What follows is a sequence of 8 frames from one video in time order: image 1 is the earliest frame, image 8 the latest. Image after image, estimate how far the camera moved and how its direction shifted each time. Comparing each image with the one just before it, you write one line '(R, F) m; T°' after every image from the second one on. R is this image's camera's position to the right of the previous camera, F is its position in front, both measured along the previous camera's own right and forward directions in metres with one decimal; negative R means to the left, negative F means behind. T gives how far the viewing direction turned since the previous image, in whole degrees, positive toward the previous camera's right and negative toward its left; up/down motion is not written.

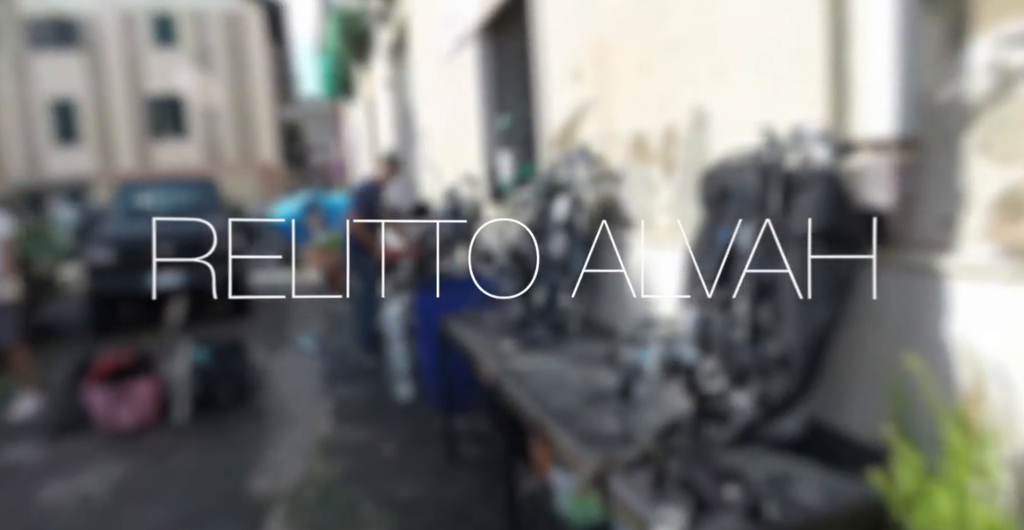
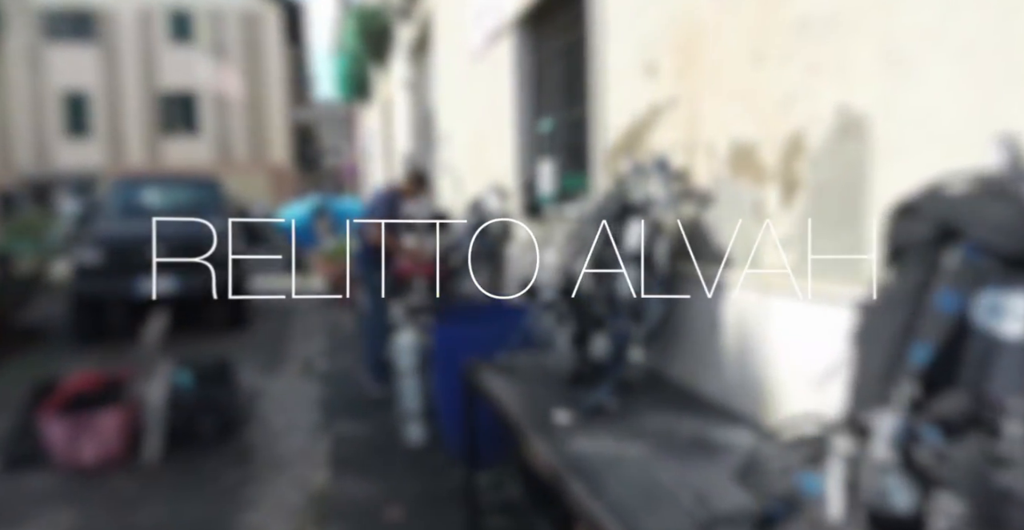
(-0.2, +0.8) m; -1°
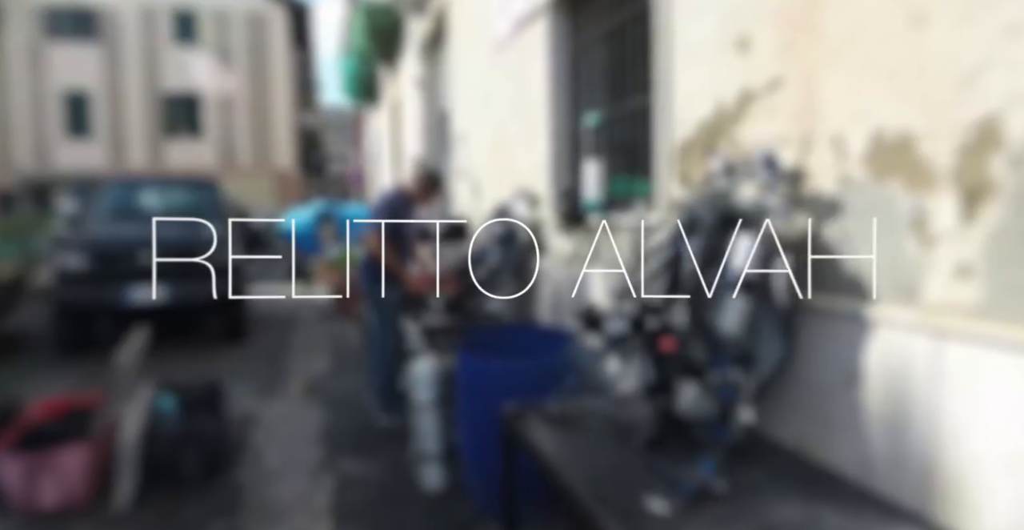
(-0.2, +0.7) m; 0°
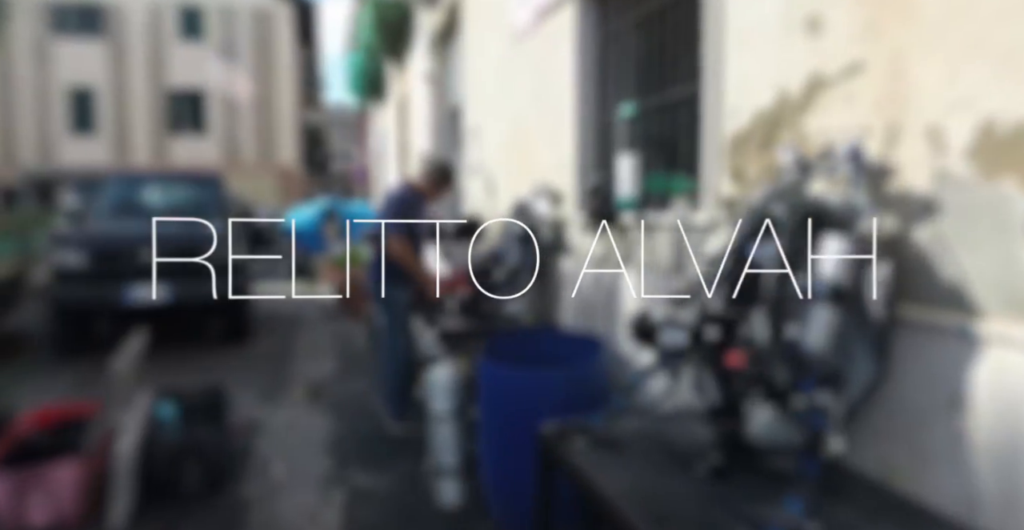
(-0.1, +0.3) m; 0°
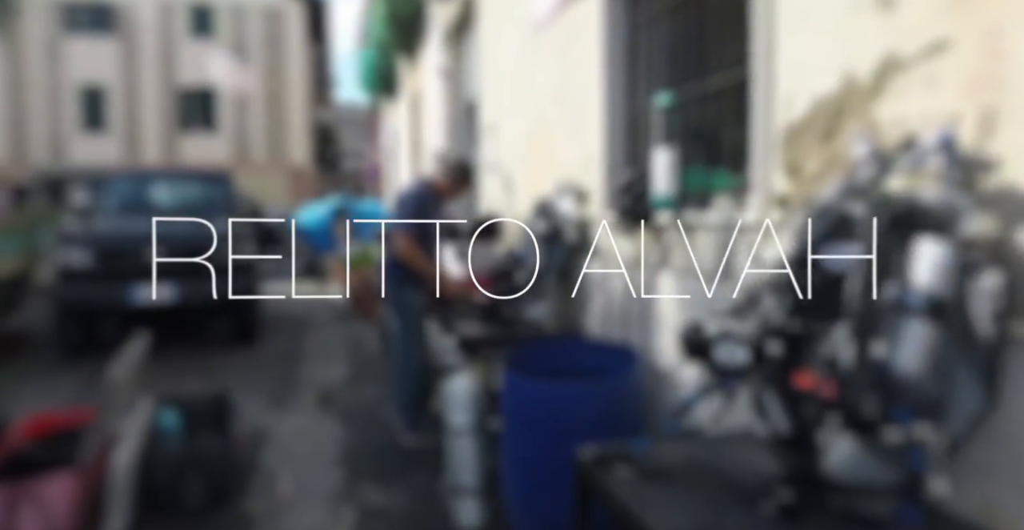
(-0.1, +0.3) m; -1°
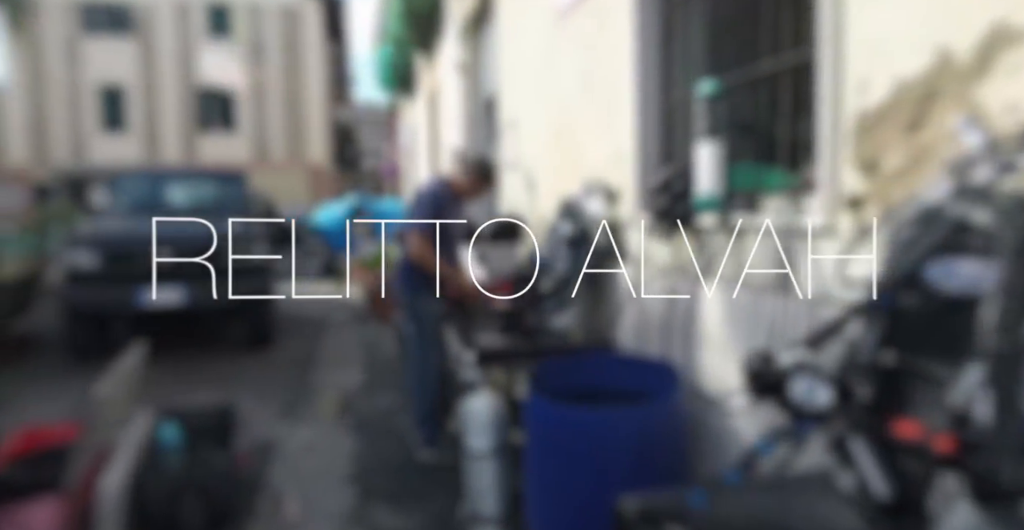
(0.0, +0.3) m; -1°
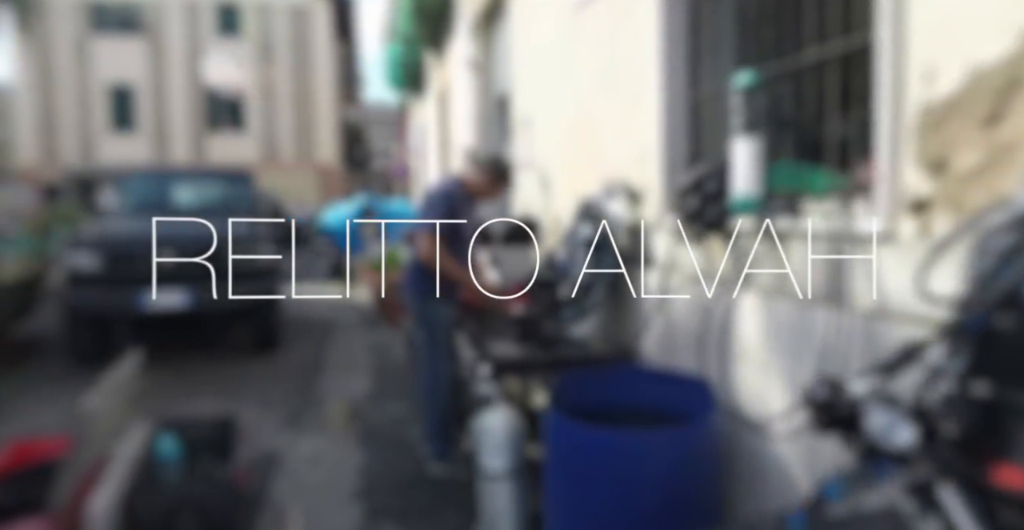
(0.0, +0.2) m; -1°
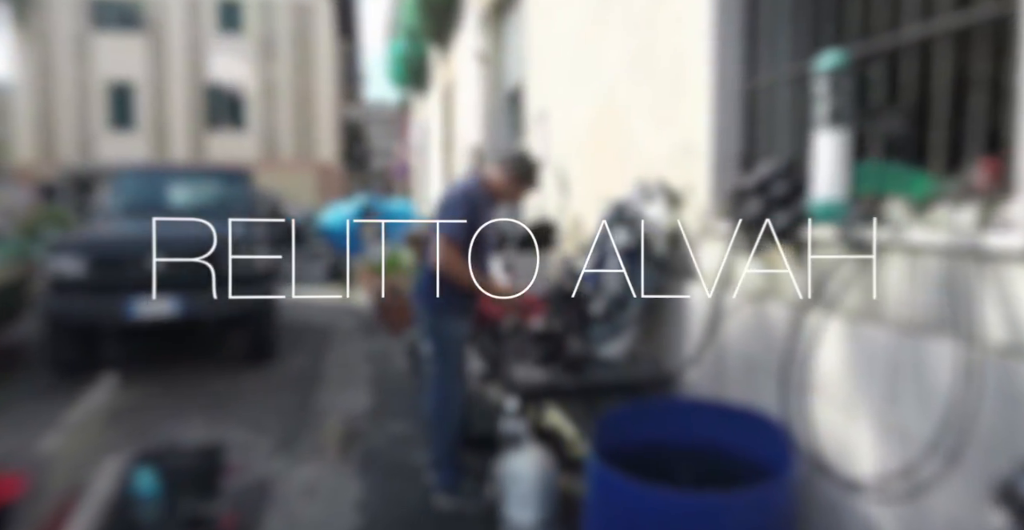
(-0.1, +0.5) m; 0°
